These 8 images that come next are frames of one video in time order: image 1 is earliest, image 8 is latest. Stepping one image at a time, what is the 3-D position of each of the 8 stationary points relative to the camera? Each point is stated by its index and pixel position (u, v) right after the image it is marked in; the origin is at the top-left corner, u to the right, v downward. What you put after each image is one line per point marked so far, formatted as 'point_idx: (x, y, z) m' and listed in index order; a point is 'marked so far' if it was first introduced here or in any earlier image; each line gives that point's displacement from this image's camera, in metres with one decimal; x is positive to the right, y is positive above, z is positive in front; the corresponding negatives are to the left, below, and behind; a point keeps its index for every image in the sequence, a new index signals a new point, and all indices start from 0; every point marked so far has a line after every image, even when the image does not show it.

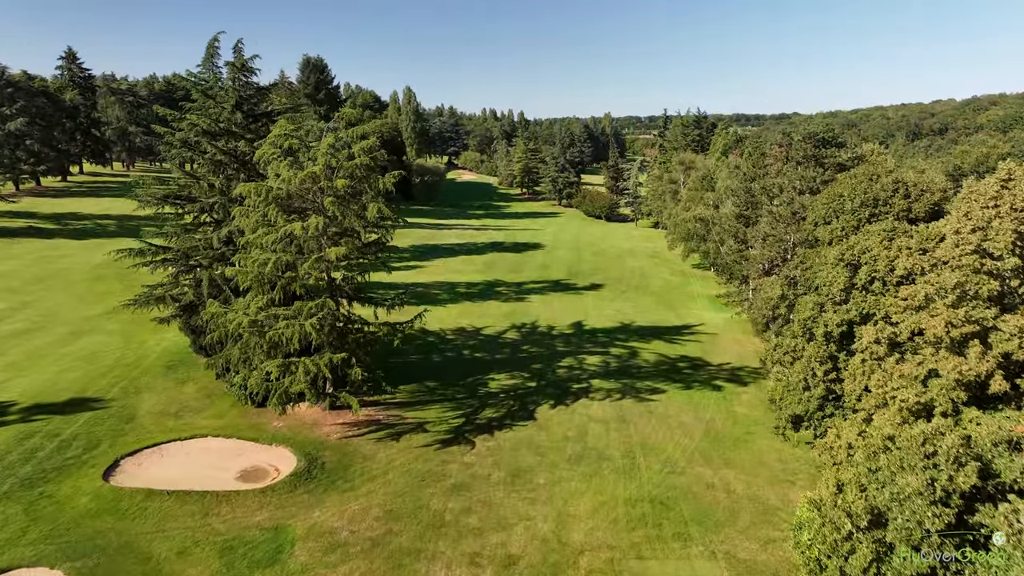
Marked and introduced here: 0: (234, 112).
0: (-6.9, +4.3, +17.8) m
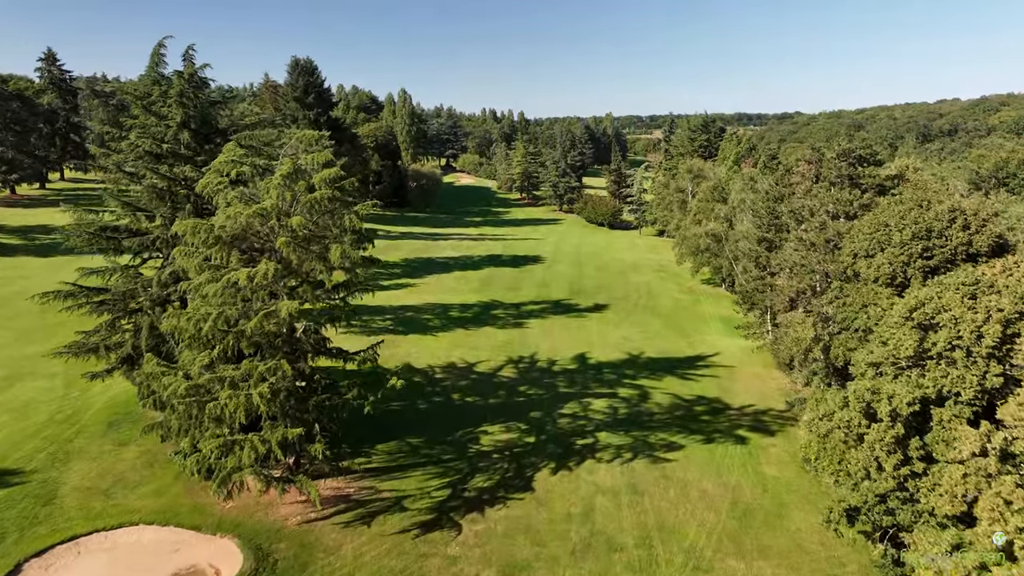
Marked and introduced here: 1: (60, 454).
0: (-7.0, +3.3, +15.2) m
1: (-9.4, -3.5, +15.1) m
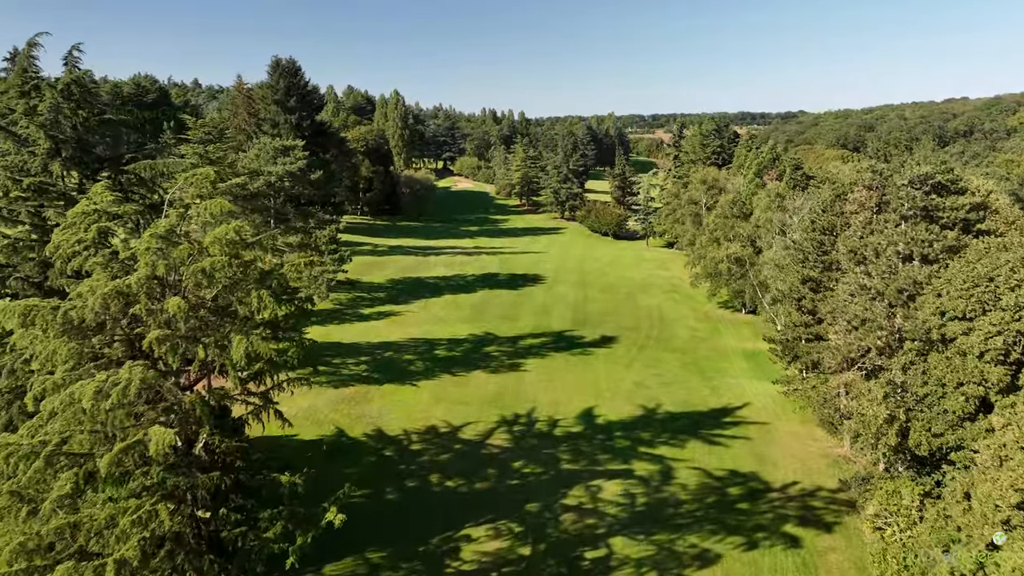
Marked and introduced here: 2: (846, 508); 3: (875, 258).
0: (-7.2, +2.0, +11.3) m
1: (-9.6, -4.8, +11.2) m
2: (+7.8, -5.1, +16.8) m
3: (+8.2, +0.7, +16.3) m
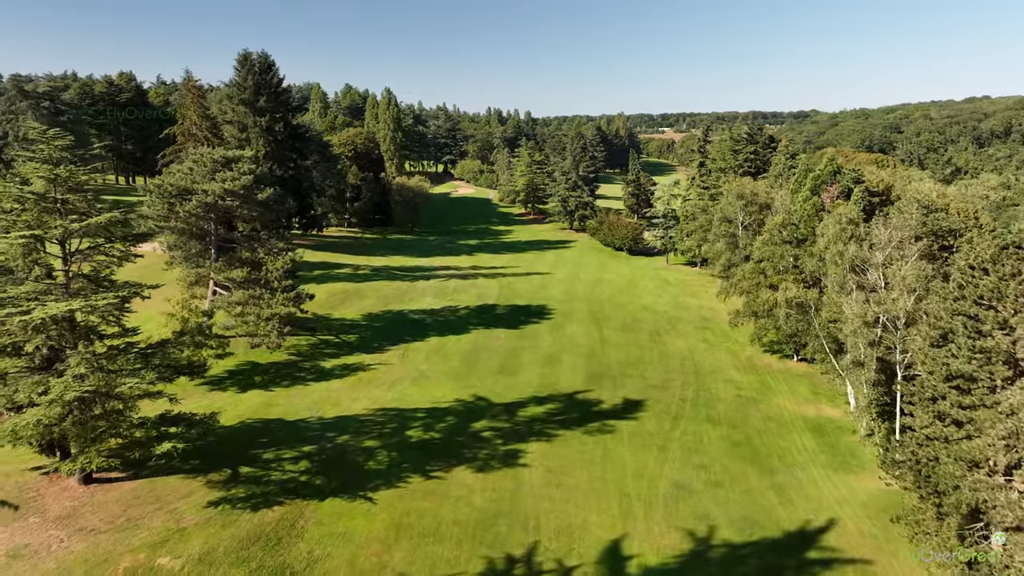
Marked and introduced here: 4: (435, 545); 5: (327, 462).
0: (-7.4, +0.3, +4.9) m
1: (-9.9, -6.4, +4.8) m
2: (+7.6, -6.8, +10.3) m
3: (+8.0, -1.0, +9.8) m
4: (-1.5, -5.1, +14.7) m
5: (-4.6, -4.3, +17.9) m
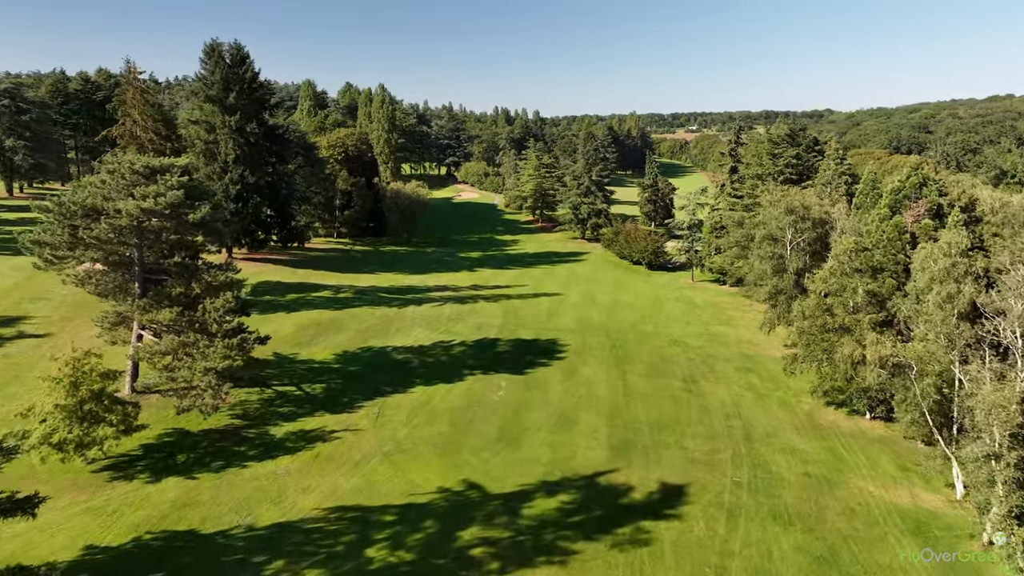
0: (-7.6, -0.9, -0.7) m
1: (-10.1, -7.7, -0.7) m
2: (+7.4, -8.1, +4.5) m
3: (+7.9, -2.3, +4.0) m
4: (-1.6, -6.4, +9.0) m
5: (-4.6, -5.5, +12.3) m
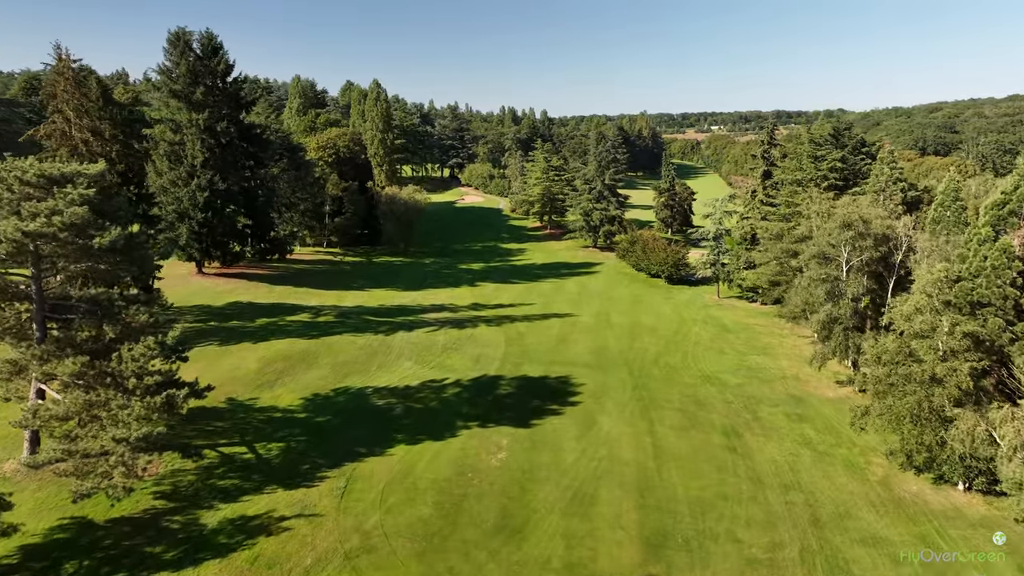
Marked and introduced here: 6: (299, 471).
0: (-7.7, -1.9, -5.2) m
1: (-10.2, -8.7, -5.2) m
2: (+7.3, -9.1, -0.2) m
3: (+7.8, -3.3, -0.7) m
4: (-1.7, -7.4, +4.4) m
5: (-4.6, -6.5, +7.7) m
6: (-5.3, -4.5, +17.9) m
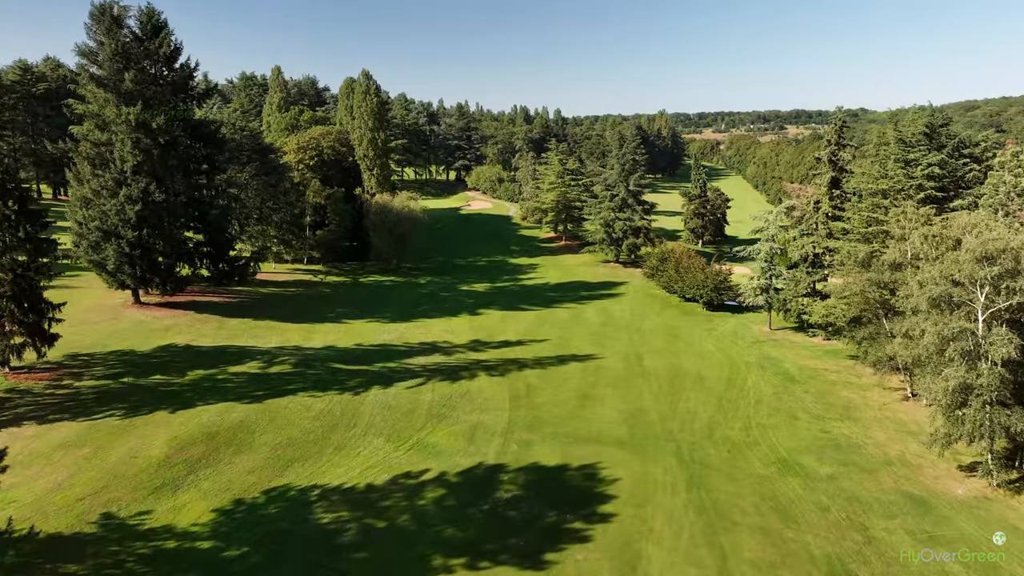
0: (-8.1, -3.2, -12.1) m
1: (-10.6, -10.0, -12.1) m
2: (+7.0, -10.5, -7.3) m
3: (+7.5, -4.7, -7.8) m
4: (-1.9, -8.7, -2.6) m
5: (-4.8, -7.9, +0.8) m
6: (-5.3, -5.9, +11.0) m
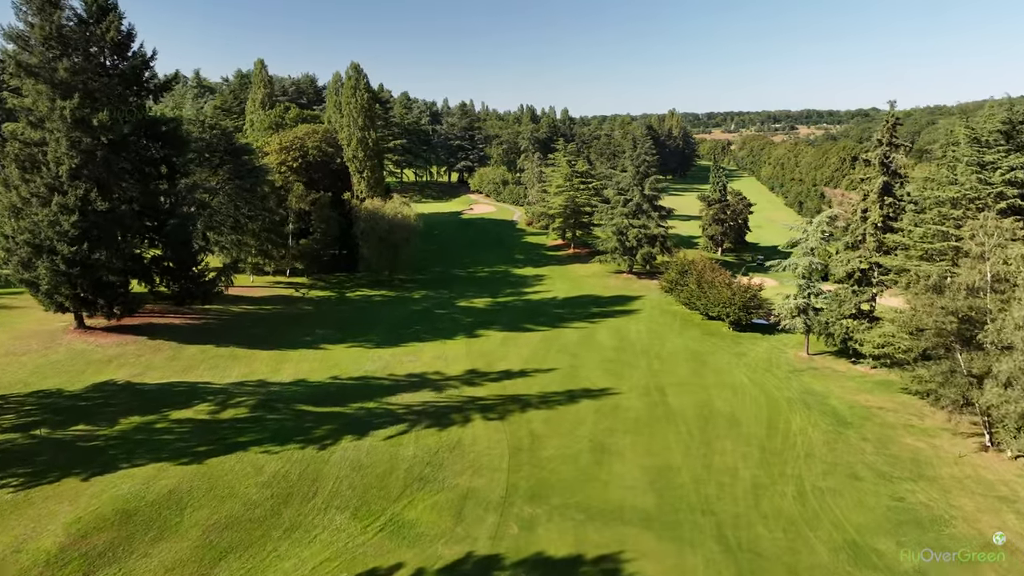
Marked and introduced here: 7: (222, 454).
0: (-8.4, -4.0, -16.1) m
1: (-10.9, -10.8, -16.1) m
2: (+6.7, -11.3, -11.5) m
3: (+7.2, -5.5, -12.0) m
4: (-2.1, -9.5, -6.6) m
5: (-5.0, -8.7, -3.3) m
6: (-5.4, -6.7, +6.9) m
7: (-7.1, -4.0, +17.9) m
